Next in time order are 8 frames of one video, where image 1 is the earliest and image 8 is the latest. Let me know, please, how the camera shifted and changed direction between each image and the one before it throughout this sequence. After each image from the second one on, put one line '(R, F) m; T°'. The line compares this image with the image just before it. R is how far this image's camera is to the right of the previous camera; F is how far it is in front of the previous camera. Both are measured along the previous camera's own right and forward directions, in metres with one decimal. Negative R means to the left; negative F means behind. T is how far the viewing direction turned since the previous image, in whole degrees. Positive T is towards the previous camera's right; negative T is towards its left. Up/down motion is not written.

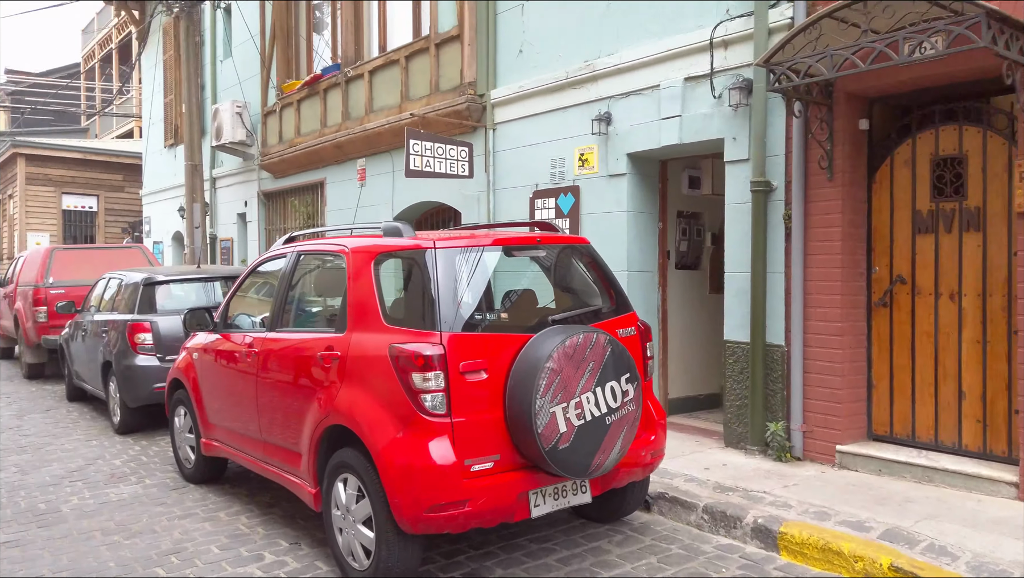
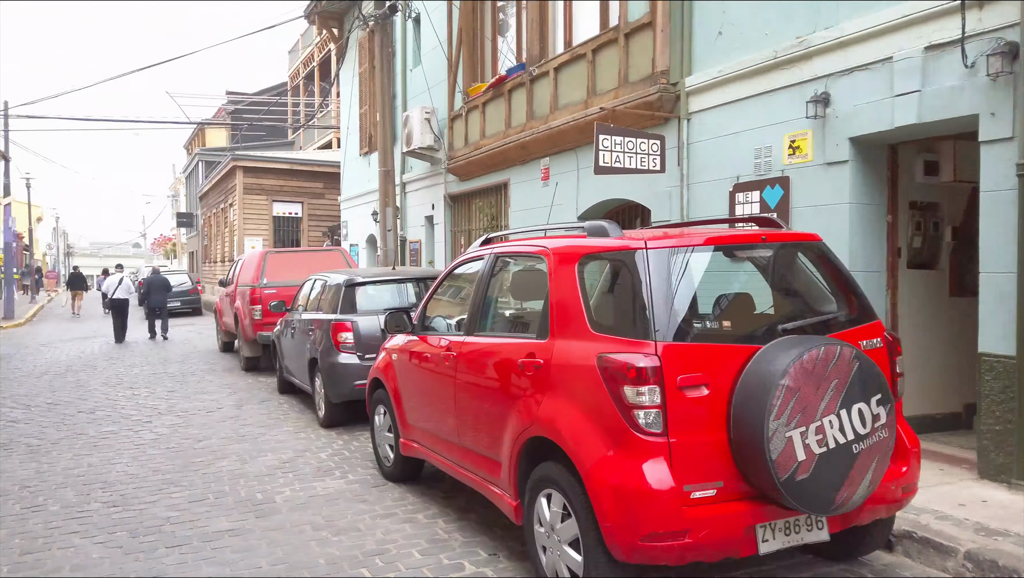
(-0.3, +0.3) m; -13°
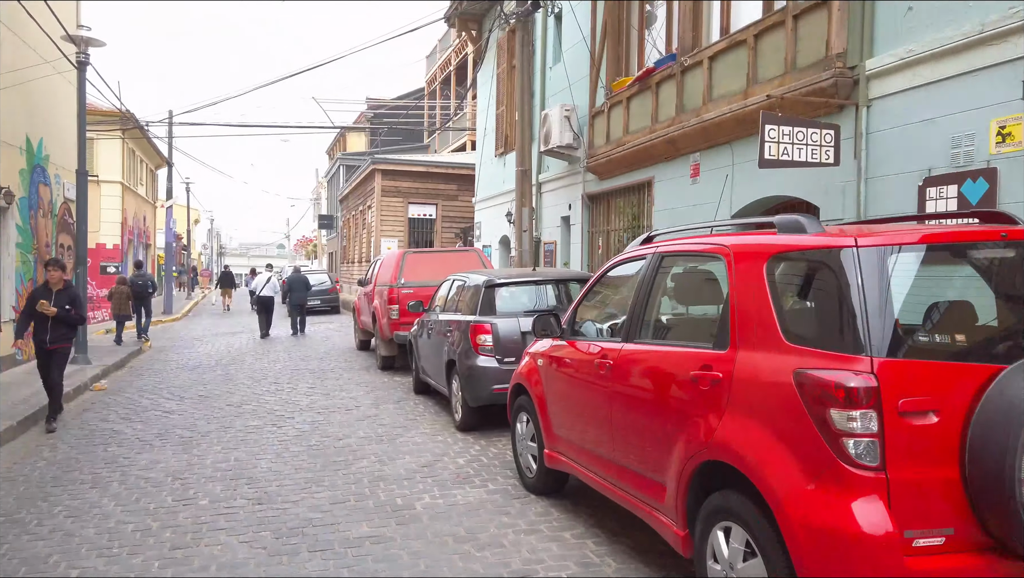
(-0.3, +0.5) m; -10°
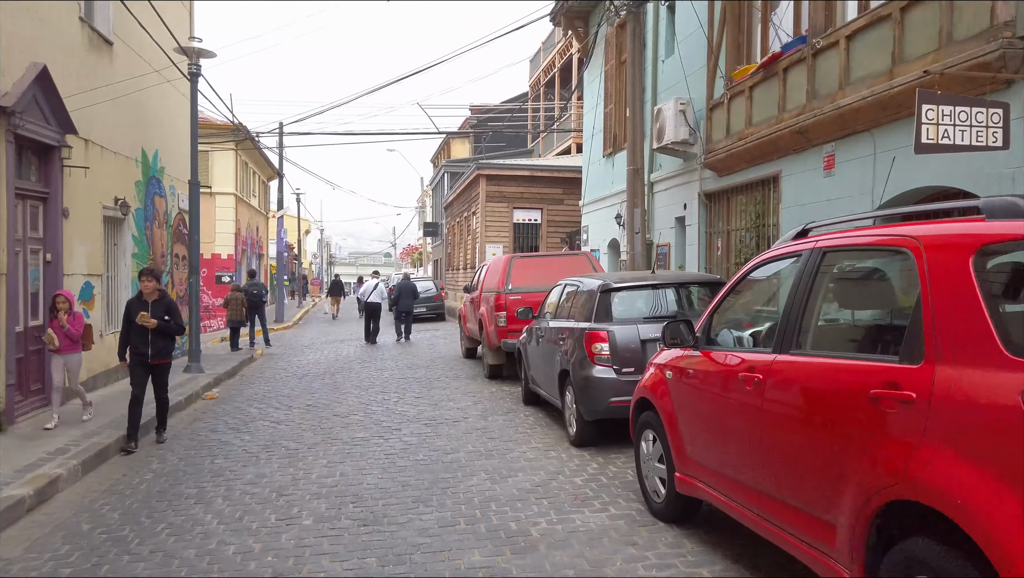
(-0.2, +0.6) m; -8°
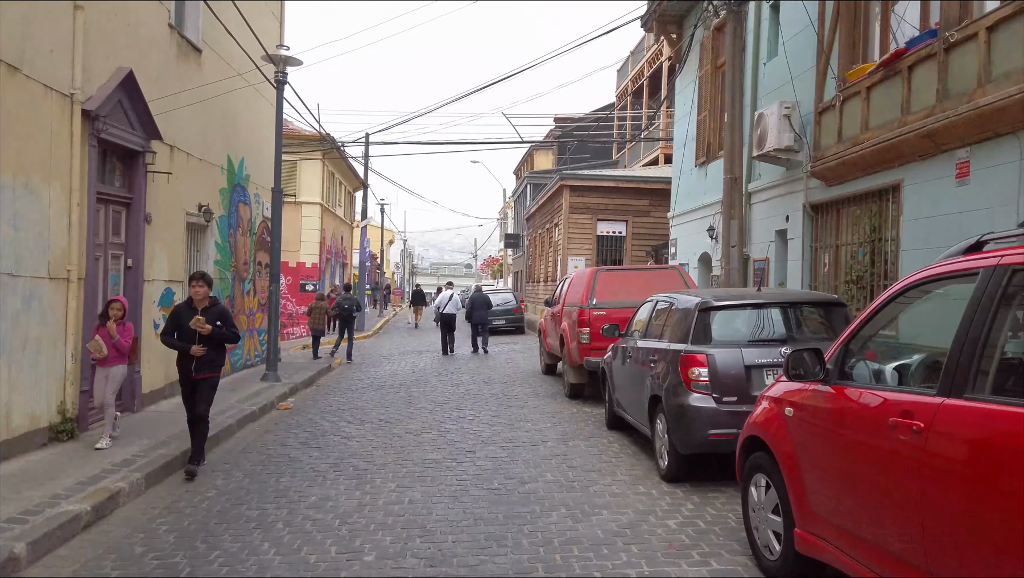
(-0.1, +0.6) m; -6°
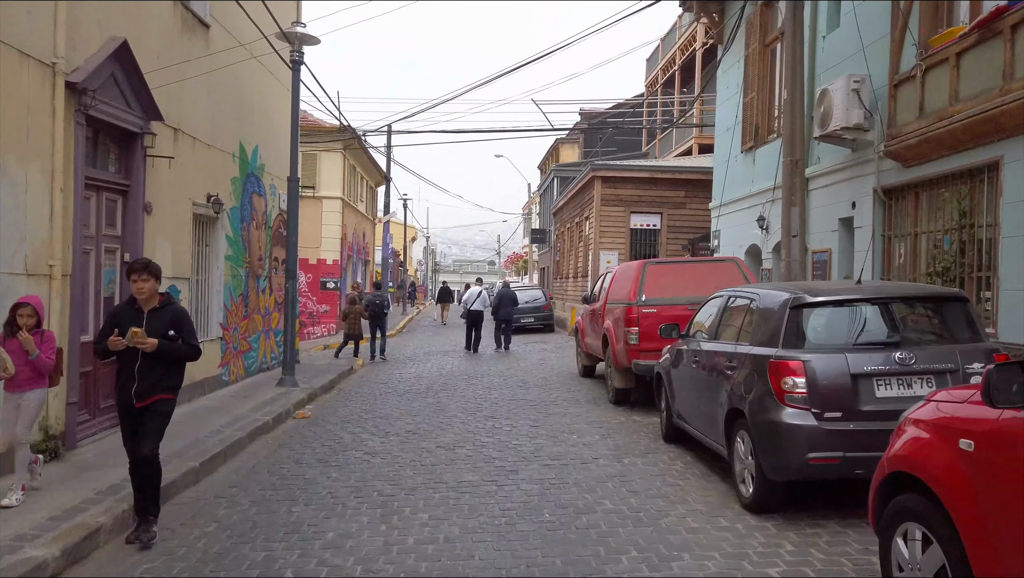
(-0.2, +1.1) m; -2°
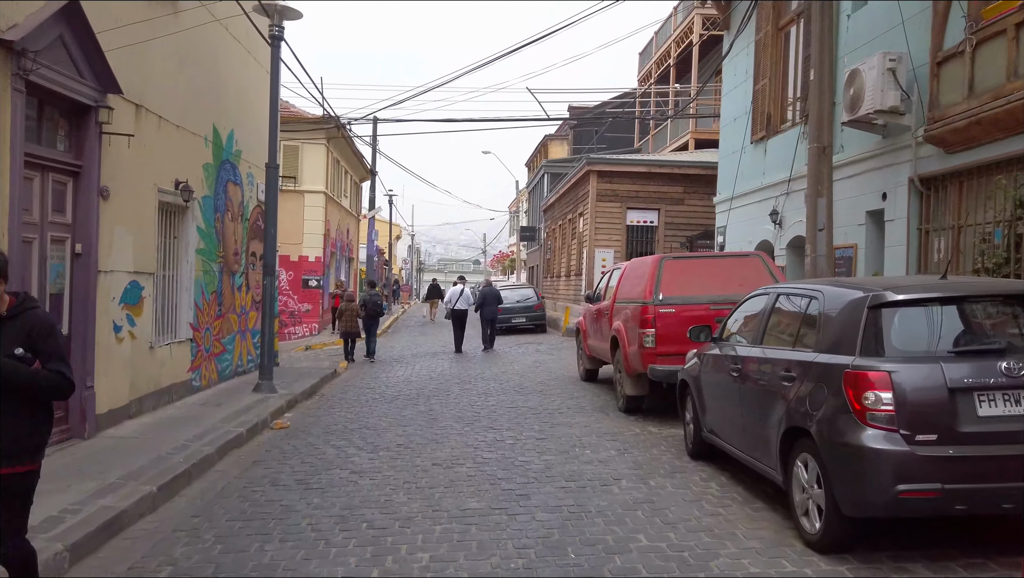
(-0.2, +1.0) m; +1°
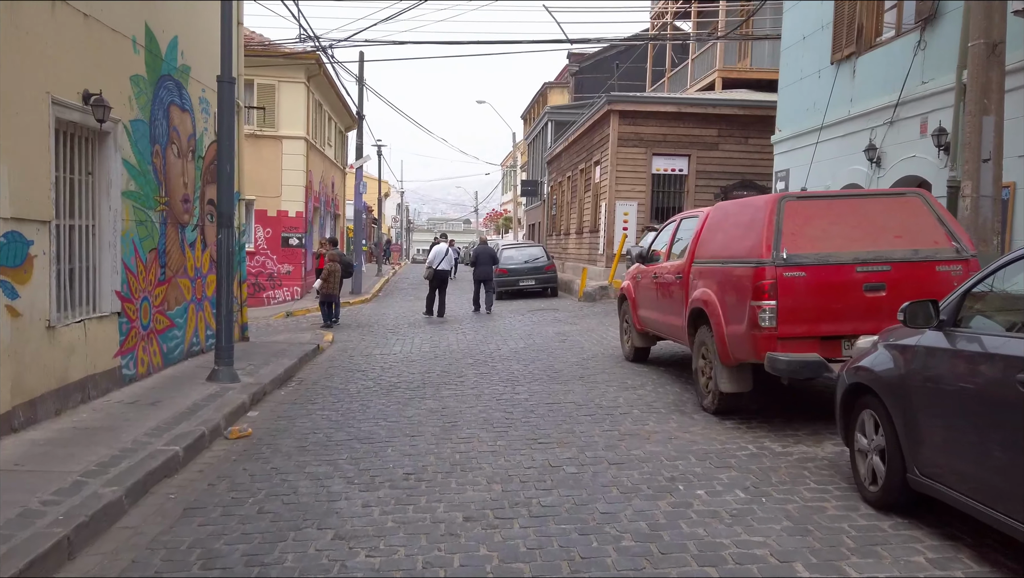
(-0.5, +2.7) m; +1°
